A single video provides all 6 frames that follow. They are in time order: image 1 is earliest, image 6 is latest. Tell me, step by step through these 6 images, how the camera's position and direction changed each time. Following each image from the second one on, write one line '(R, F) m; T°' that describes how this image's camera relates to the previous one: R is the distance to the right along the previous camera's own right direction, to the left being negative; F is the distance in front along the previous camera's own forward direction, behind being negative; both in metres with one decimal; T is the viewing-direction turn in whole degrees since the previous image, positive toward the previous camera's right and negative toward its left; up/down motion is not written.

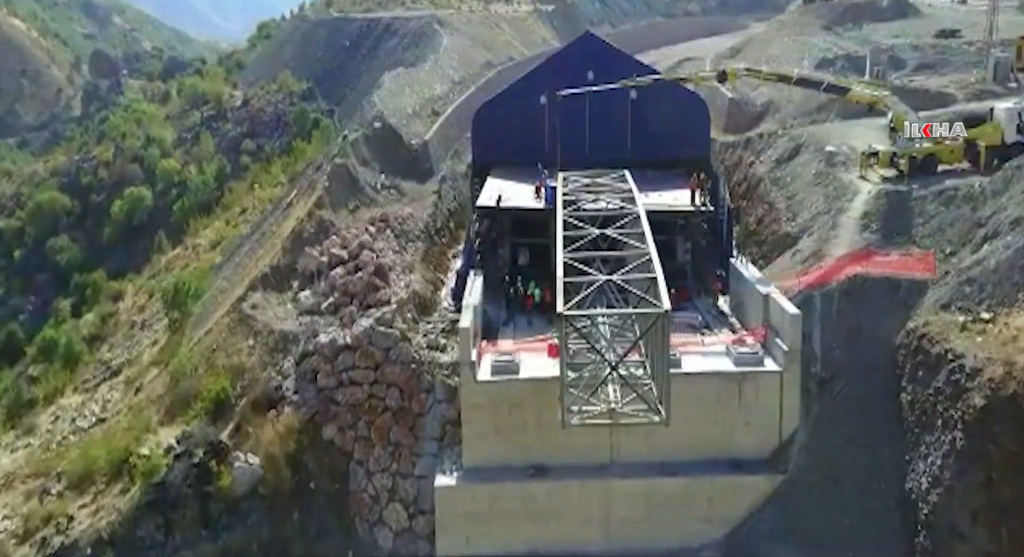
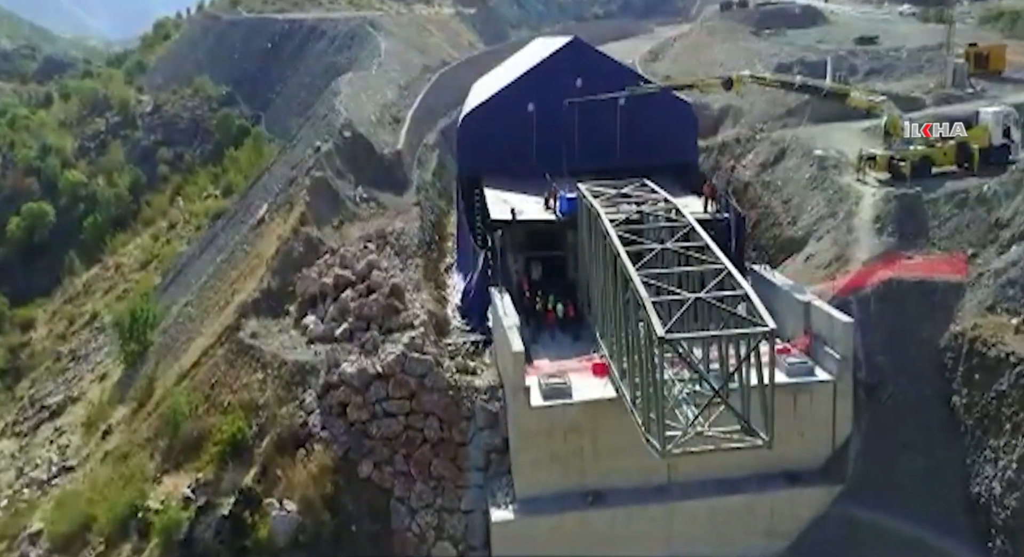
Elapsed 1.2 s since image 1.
(-3.8, +1.1) m; +8°
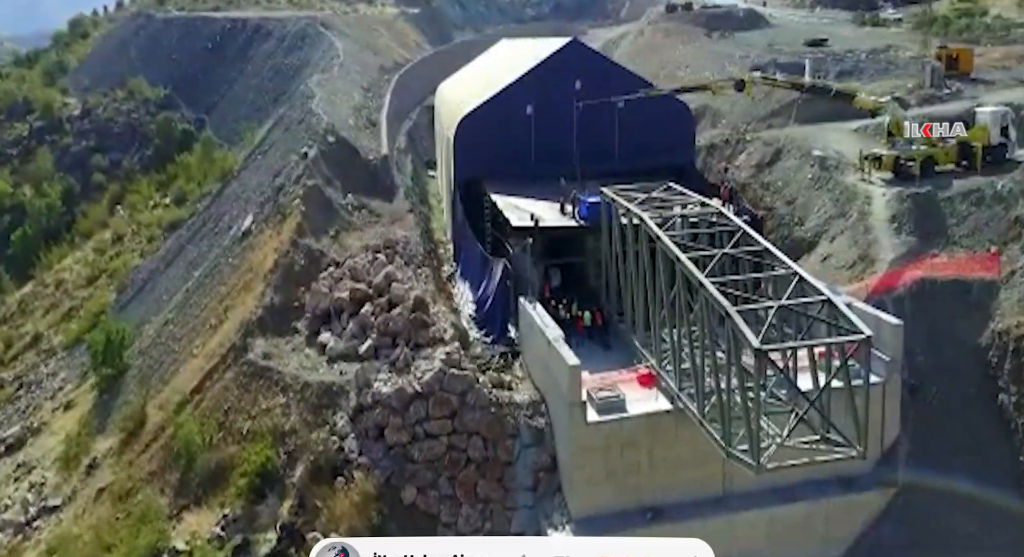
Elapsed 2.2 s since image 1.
(-3.0, +1.0) m; +6°
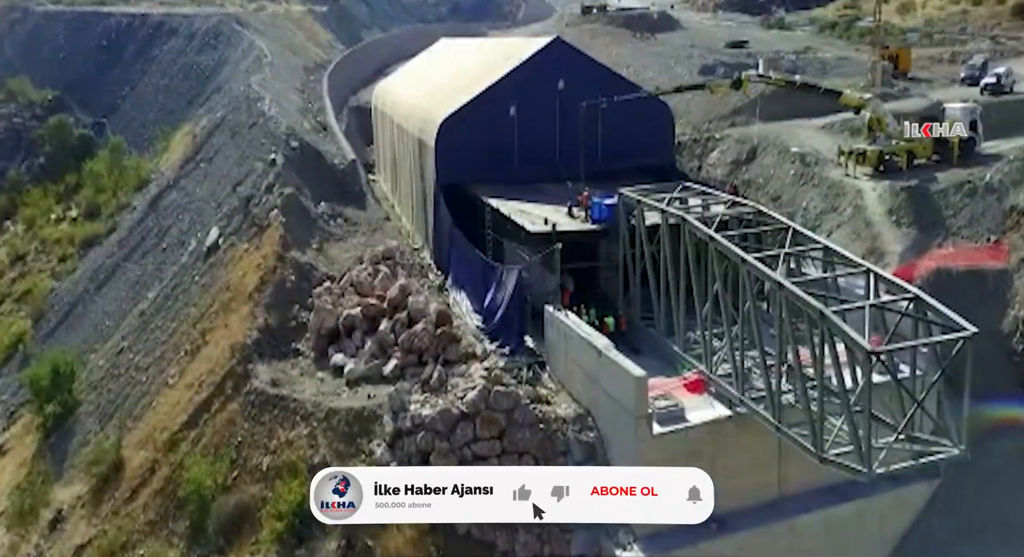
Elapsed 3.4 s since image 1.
(-3.7, +1.4) m; +9°
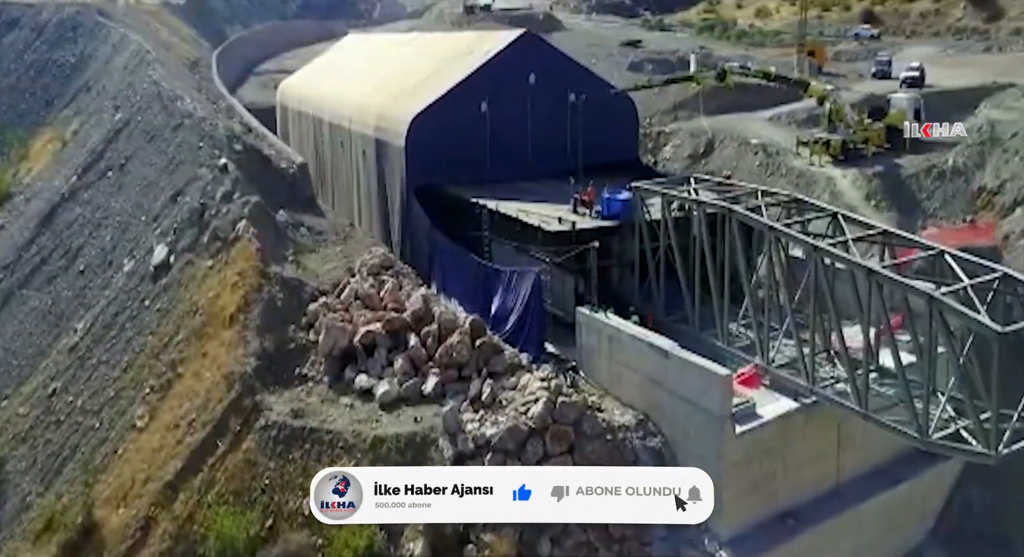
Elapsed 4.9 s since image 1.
(-4.4, +1.9) m; +12°
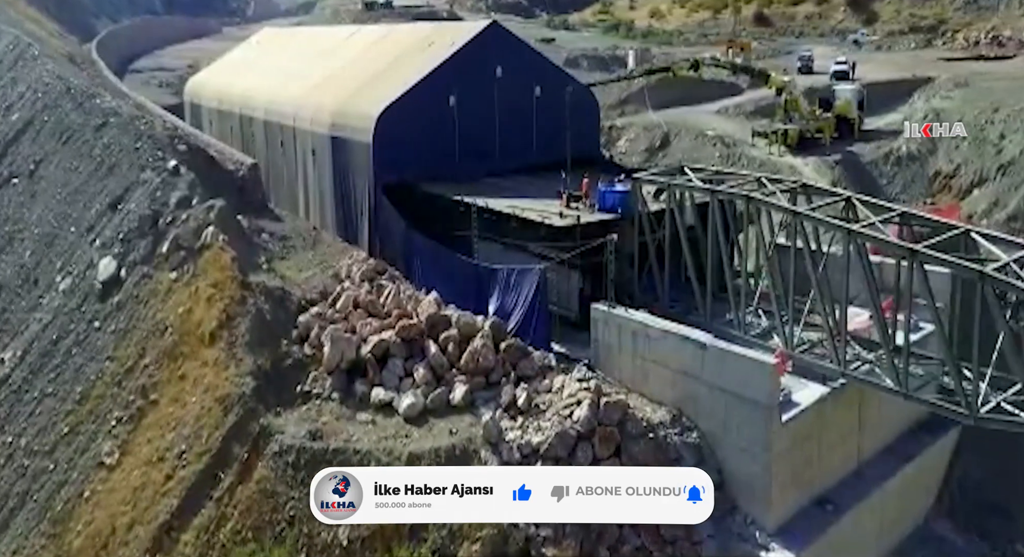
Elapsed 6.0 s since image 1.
(-3.0, +1.3) m; +9°
